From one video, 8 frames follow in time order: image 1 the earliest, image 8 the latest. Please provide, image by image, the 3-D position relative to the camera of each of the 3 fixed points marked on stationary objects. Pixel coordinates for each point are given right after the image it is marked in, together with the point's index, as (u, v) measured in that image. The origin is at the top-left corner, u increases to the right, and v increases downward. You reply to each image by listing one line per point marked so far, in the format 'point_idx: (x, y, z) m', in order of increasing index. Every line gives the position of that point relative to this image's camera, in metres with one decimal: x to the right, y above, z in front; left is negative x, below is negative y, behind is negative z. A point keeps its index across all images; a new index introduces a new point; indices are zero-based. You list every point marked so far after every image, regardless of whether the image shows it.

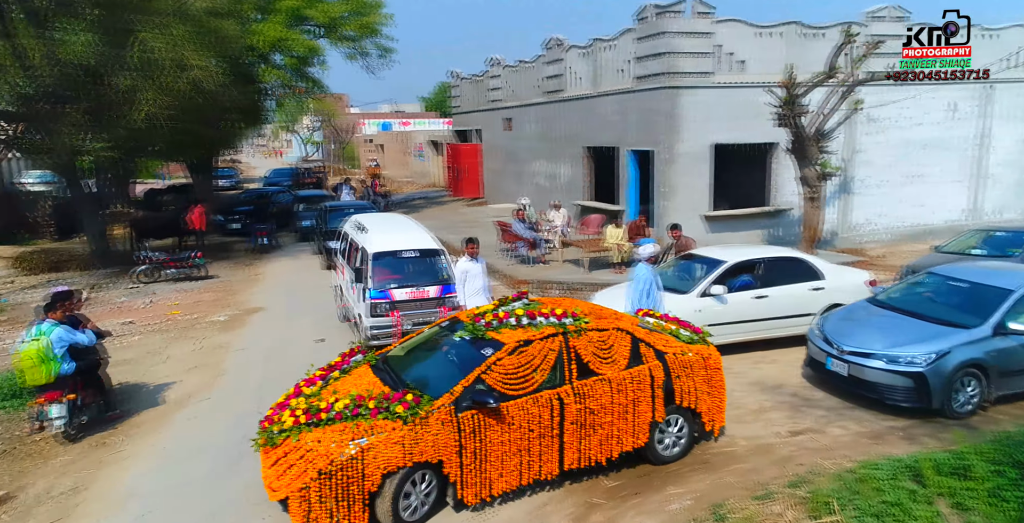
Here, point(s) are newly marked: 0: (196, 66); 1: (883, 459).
0: (-7.0, +4.3, +13.7) m
1: (+3.2, -1.7, +5.3) m
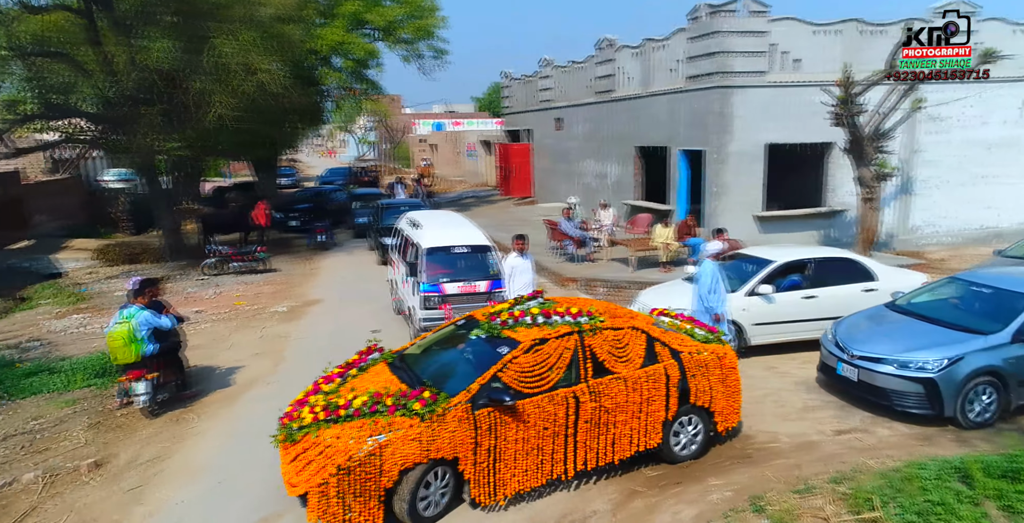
0: (-5.8, +4.5, +14.4) m
1: (+3.6, -1.7, +5.3) m
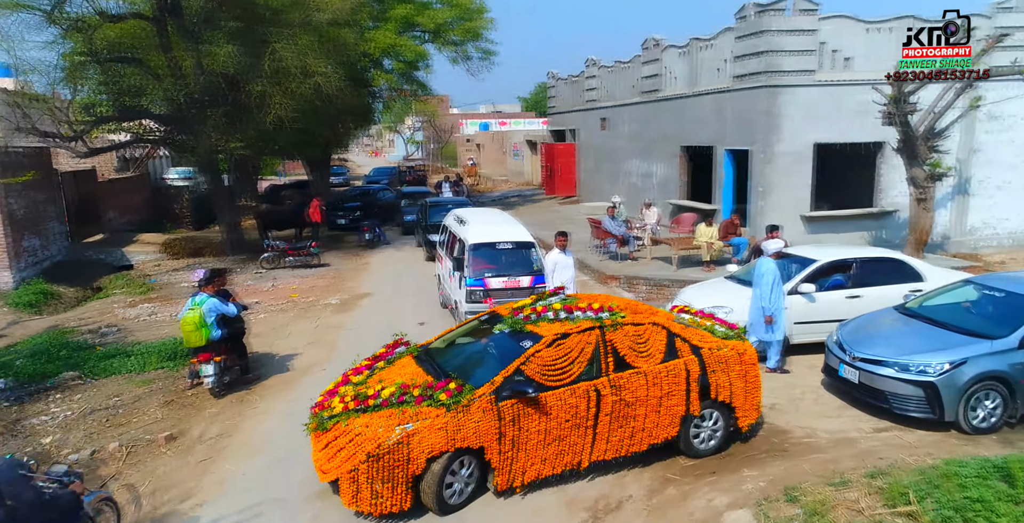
0: (-4.7, +4.6, +15.0) m
1: (+3.9, -1.7, +5.3) m
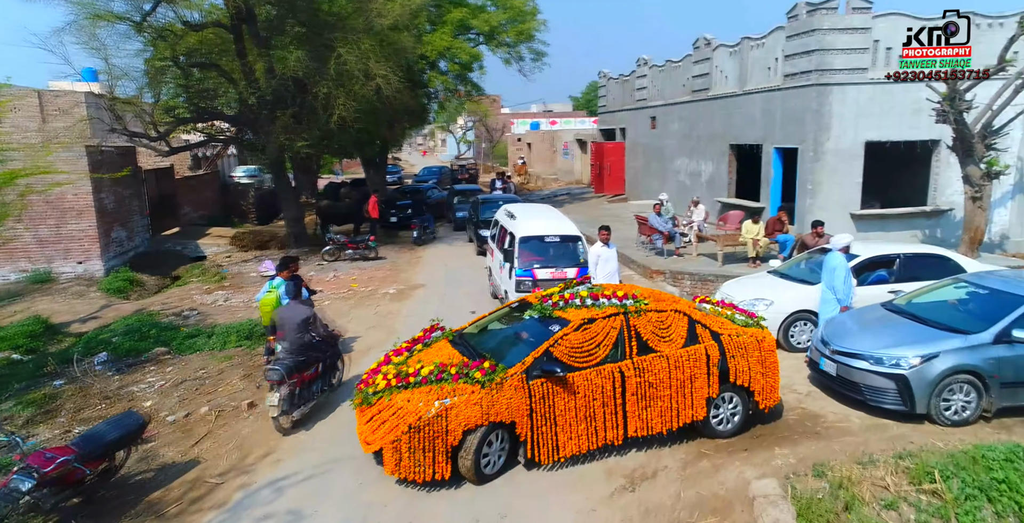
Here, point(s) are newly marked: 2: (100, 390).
0: (-3.4, +4.8, +15.9) m
1: (+4.3, -1.6, +5.4) m
2: (-5.0, -1.5, +7.4) m
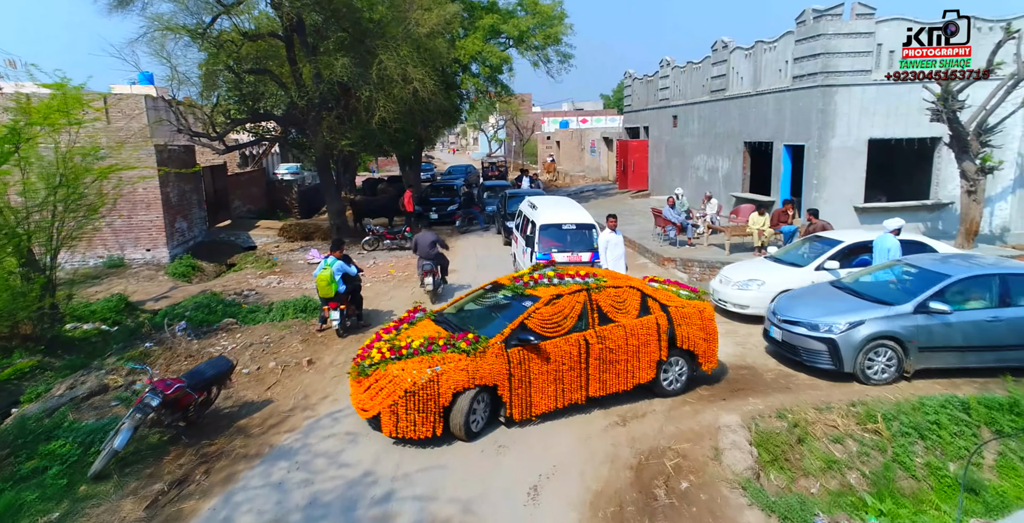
0: (-2.7, +5.1, +17.2) m
1: (+4.5, -1.4, +6.4) m
2: (-4.7, -1.2, +8.9) m
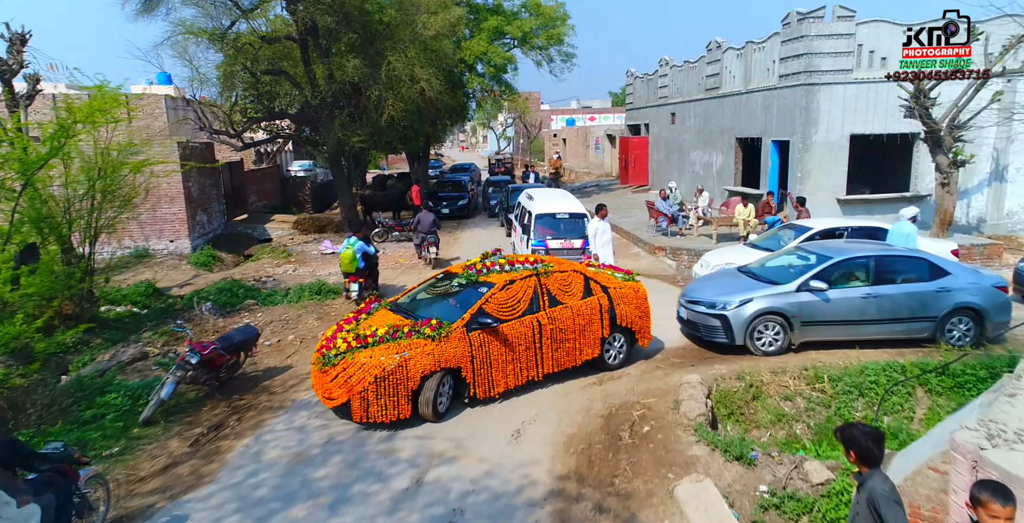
0: (-2.6, +5.4, +18.1) m
1: (+4.4, -1.2, +7.2) m
2: (-4.8, -1.0, +9.8) m
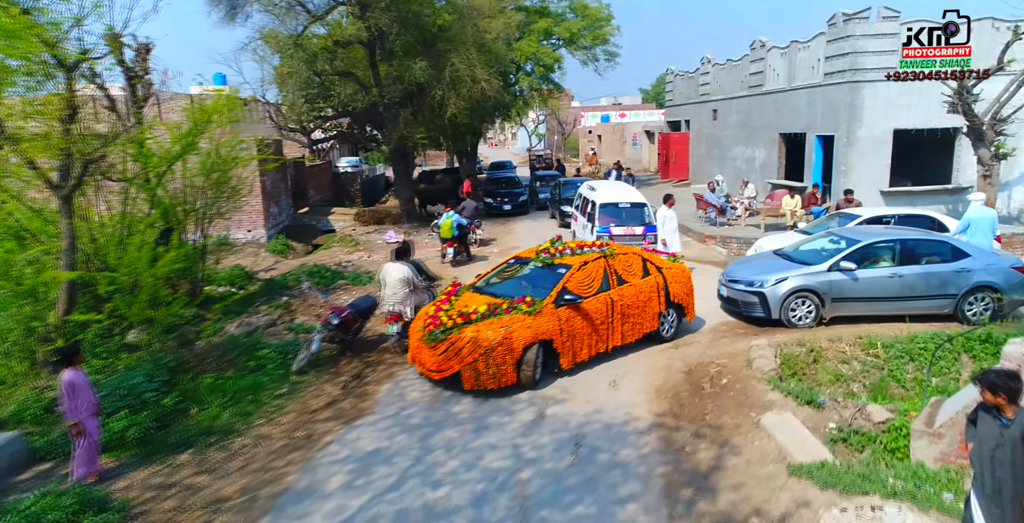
0: (-1.0, +5.7, +19.2) m
1: (+5.5, -0.9, +8.1) m
2: (-3.5, -0.7, +11.1) m
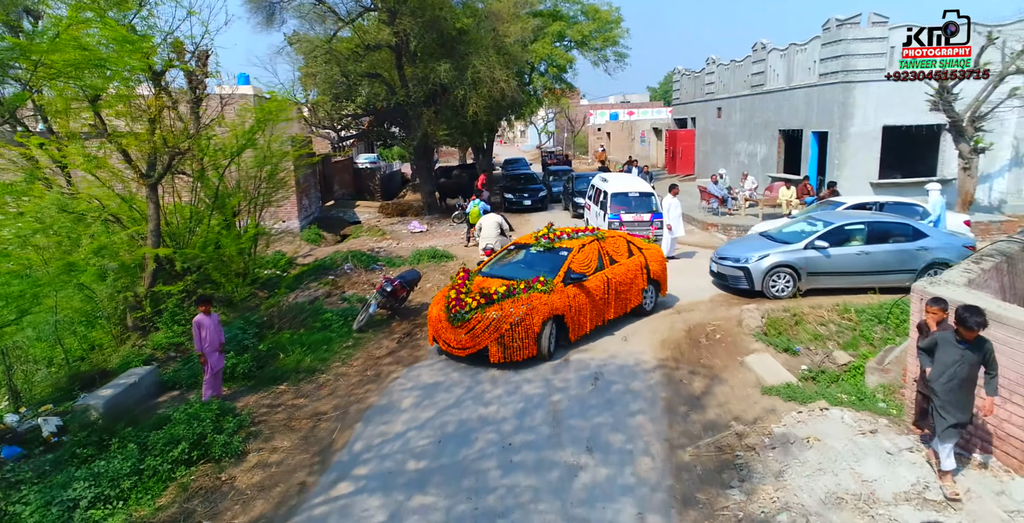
0: (-0.5, +6.1, +20.6) m
1: (+5.9, -0.6, +9.4) m
2: (-3.1, -0.3, +12.5) m
